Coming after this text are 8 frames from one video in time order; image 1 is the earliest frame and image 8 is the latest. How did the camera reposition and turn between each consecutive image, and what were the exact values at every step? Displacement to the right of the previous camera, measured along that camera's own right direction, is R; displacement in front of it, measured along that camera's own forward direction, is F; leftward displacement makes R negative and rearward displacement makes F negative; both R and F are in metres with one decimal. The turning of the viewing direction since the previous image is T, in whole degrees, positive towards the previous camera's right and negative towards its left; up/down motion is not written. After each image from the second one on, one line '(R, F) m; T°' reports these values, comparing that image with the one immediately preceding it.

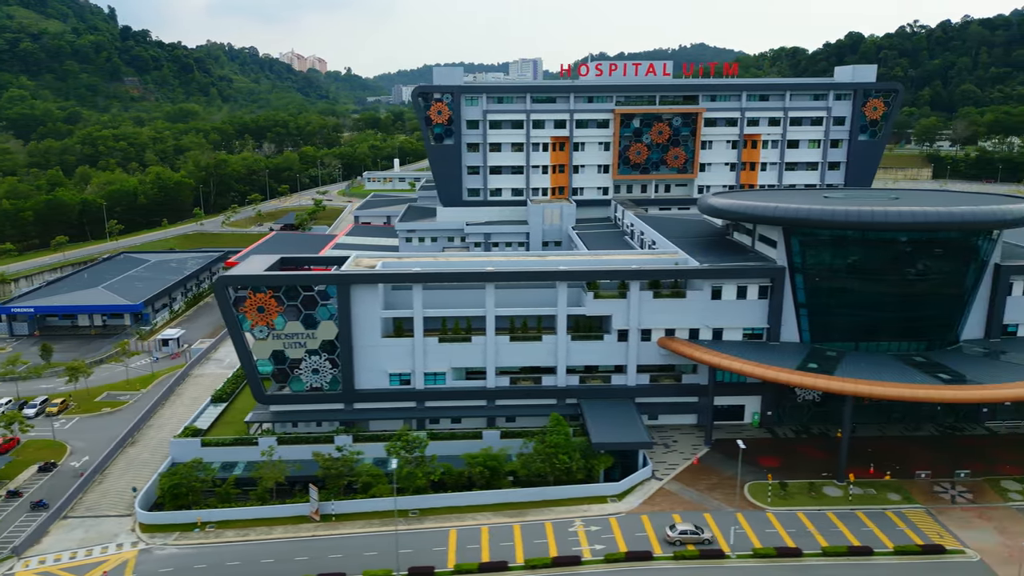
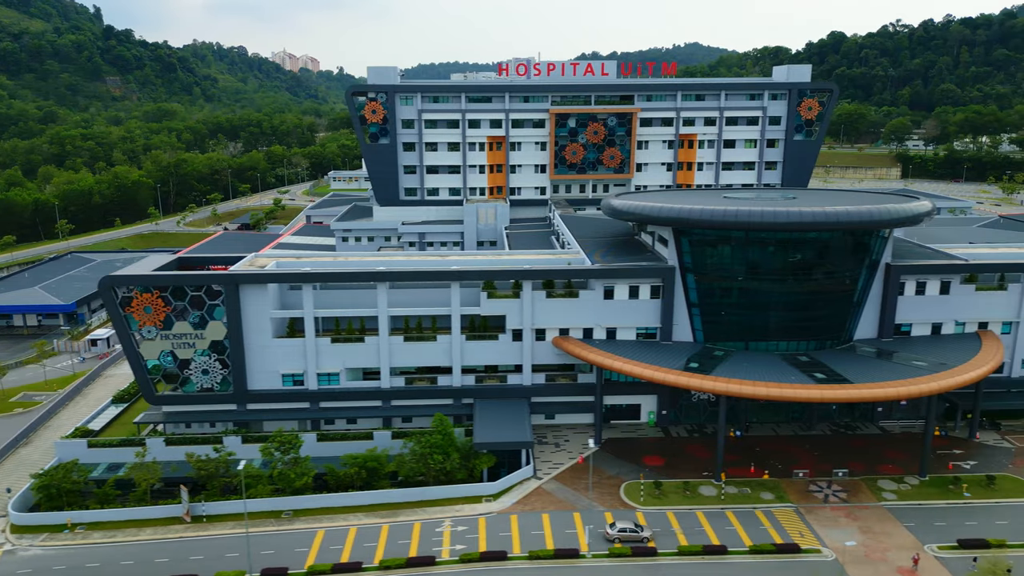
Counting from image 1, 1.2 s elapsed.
(+10.6, 0.0) m; 0°
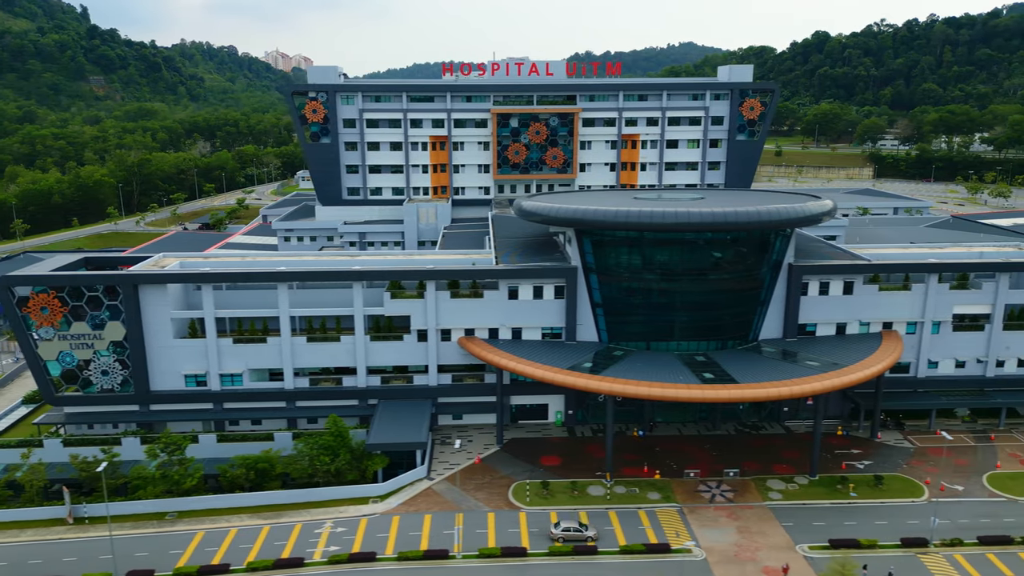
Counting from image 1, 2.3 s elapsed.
(+9.5, 0.0) m; 0°
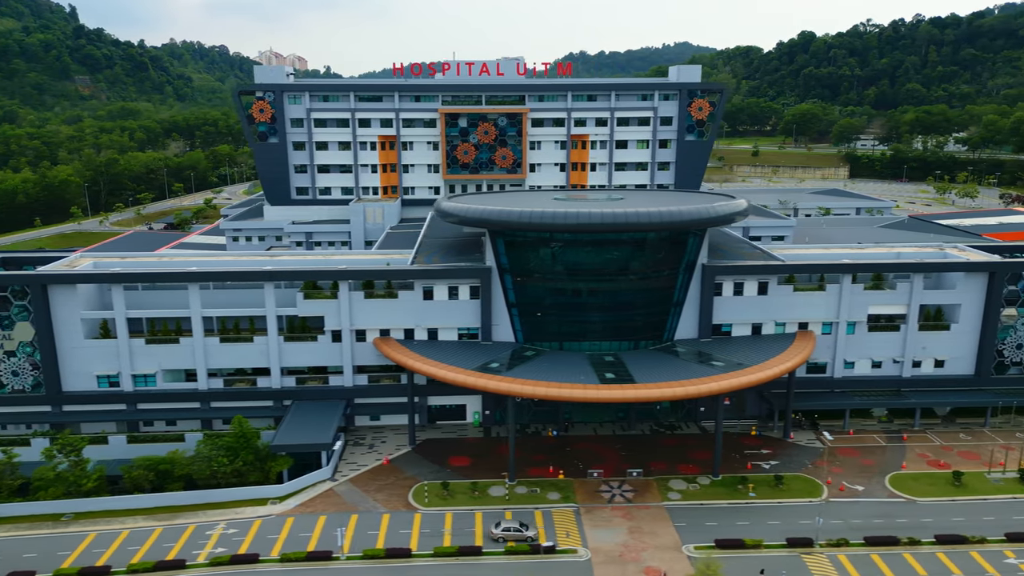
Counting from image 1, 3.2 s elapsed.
(+8.5, 0.0) m; 0°
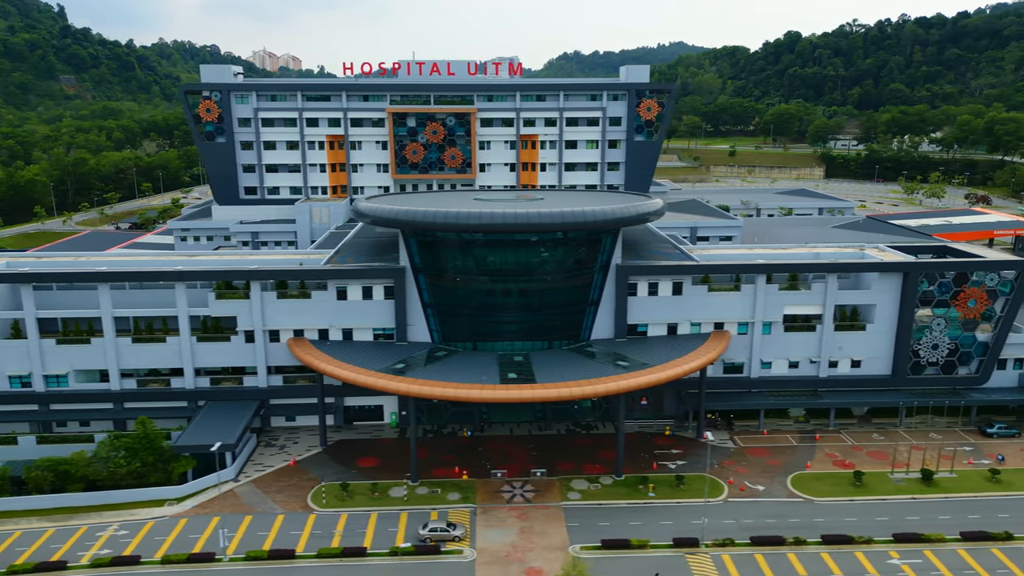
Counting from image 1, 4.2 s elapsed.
(+8.5, +0.1) m; 0°
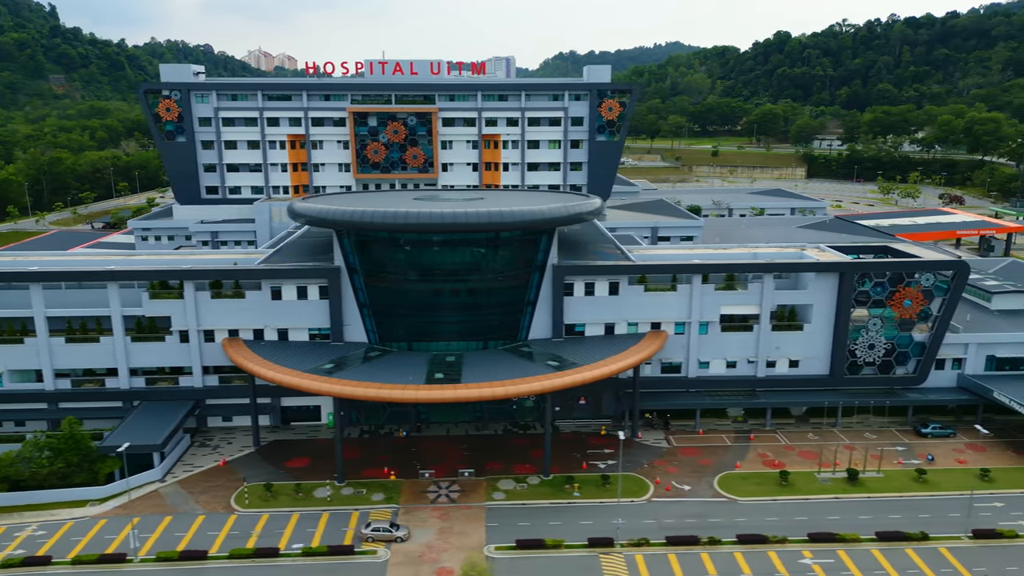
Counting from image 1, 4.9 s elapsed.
(+6.3, +0.1) m; 0°
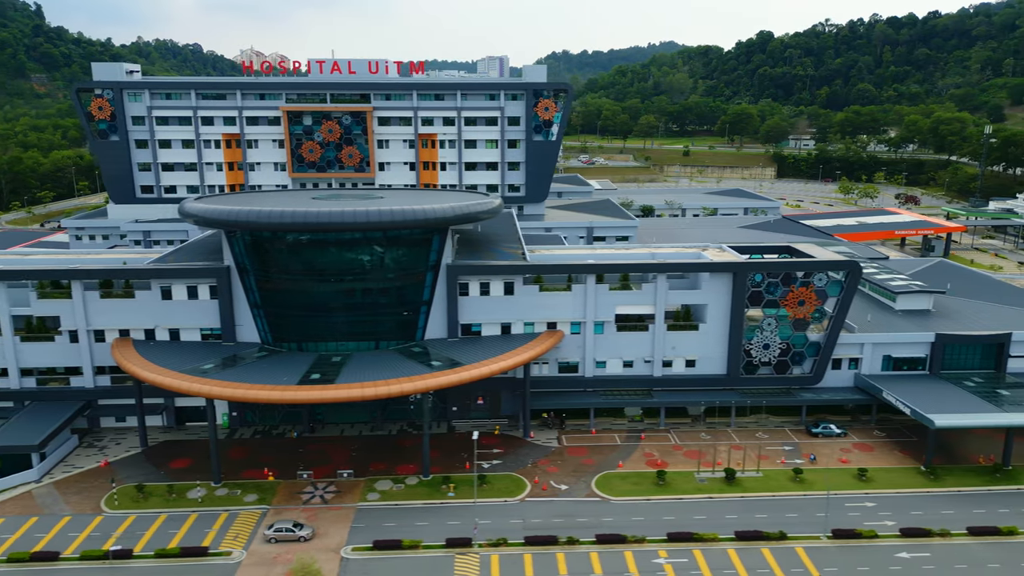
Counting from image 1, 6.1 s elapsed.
(+10.5, +0.1) m; 0°
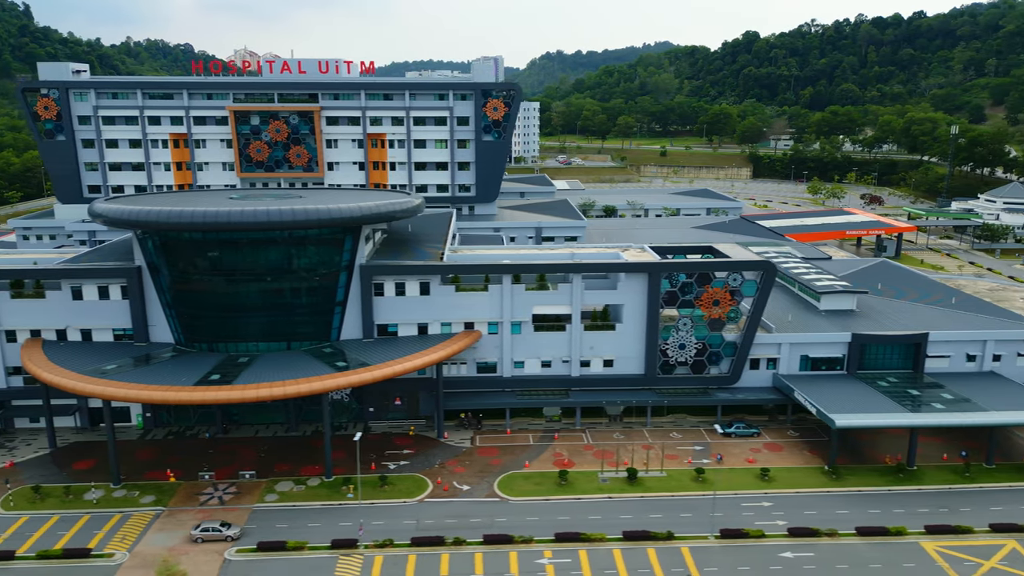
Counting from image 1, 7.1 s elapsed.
(+8.4, +0.1) m; 0°
